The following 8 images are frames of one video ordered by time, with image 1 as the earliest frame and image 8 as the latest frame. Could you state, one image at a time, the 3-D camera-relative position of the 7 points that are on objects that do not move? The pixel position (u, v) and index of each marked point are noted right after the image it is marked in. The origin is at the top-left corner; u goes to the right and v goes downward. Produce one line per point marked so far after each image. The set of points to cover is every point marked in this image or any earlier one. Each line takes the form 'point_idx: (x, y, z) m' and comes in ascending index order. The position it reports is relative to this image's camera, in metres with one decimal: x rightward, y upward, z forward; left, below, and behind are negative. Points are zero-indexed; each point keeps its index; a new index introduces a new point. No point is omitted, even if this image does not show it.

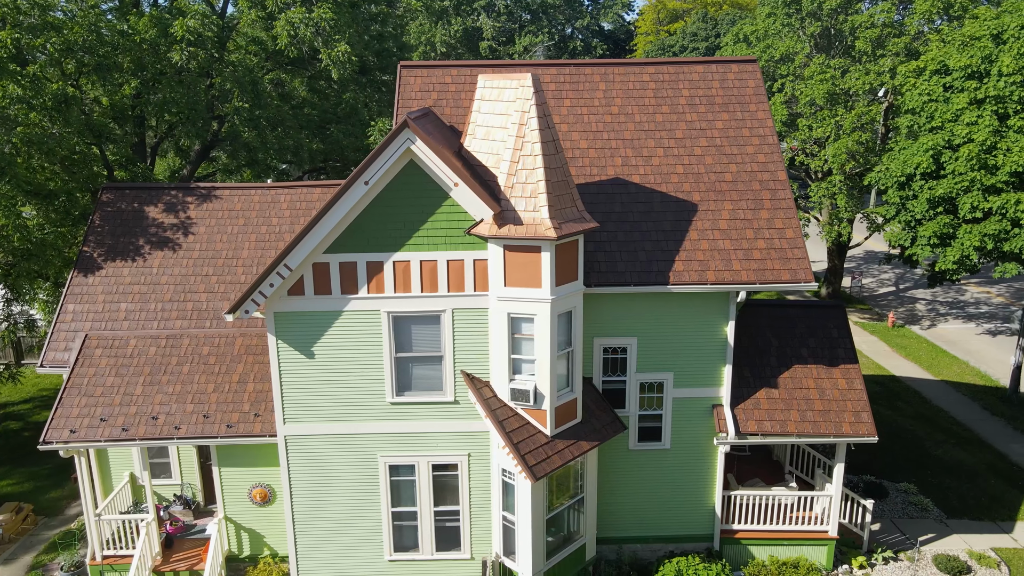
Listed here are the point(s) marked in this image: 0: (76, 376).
0: (-9.2, -1.9, +15.5) m
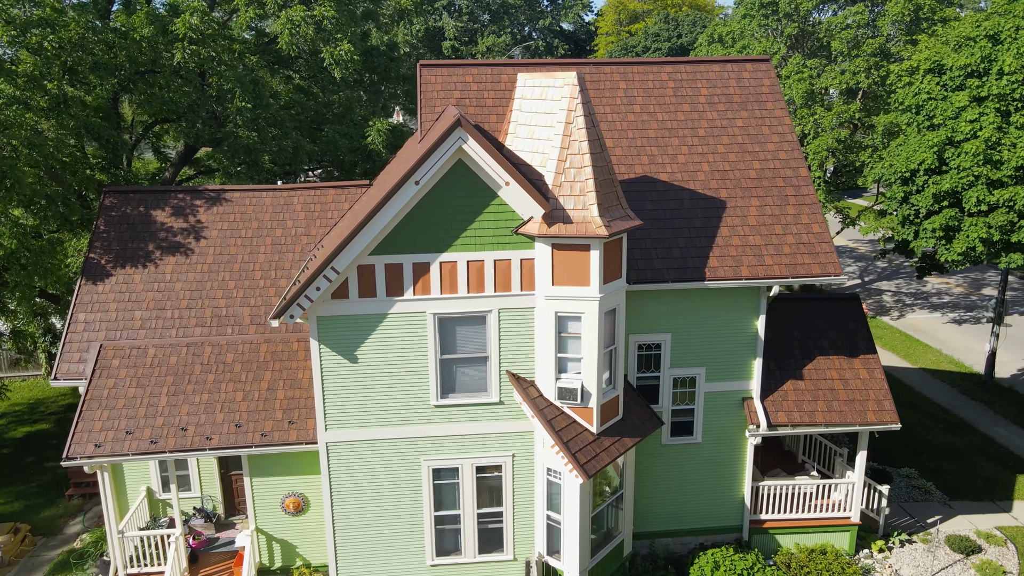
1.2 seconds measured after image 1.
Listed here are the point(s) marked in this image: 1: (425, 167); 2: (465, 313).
0: (-8.4, -2.0, +14.8) m
1: (-1.4, +2.0, +12.3) m
2: (-0.8, -0.4, +13.4) m
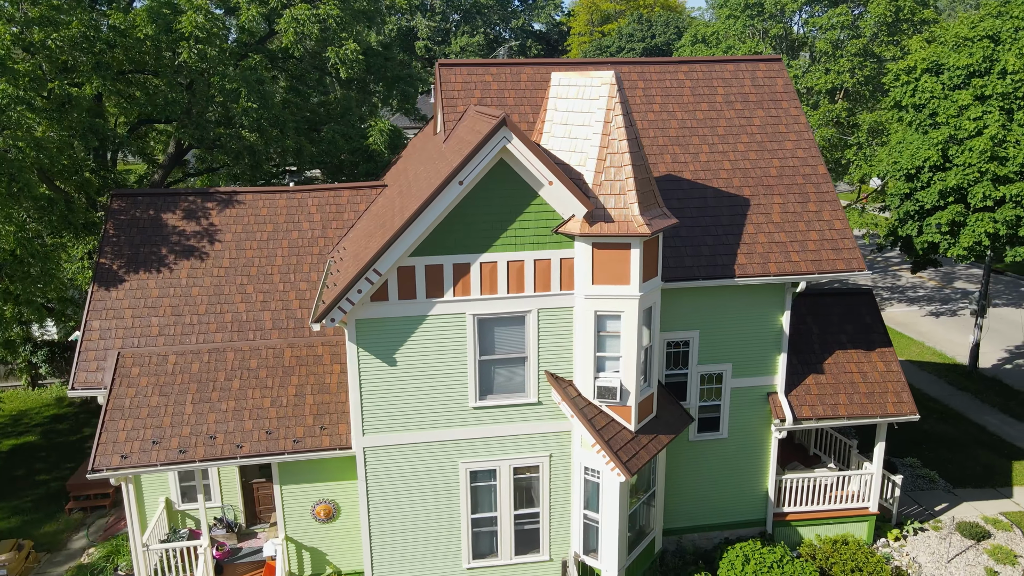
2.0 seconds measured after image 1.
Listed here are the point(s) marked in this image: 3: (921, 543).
0: (-7.7, -2.1, +14.4) m
1: (-0.7, +2.0, +12.2) m
2: (-0.1, -0.5, +13.3) m
3: (+9.9, -6.2, +17.8) m
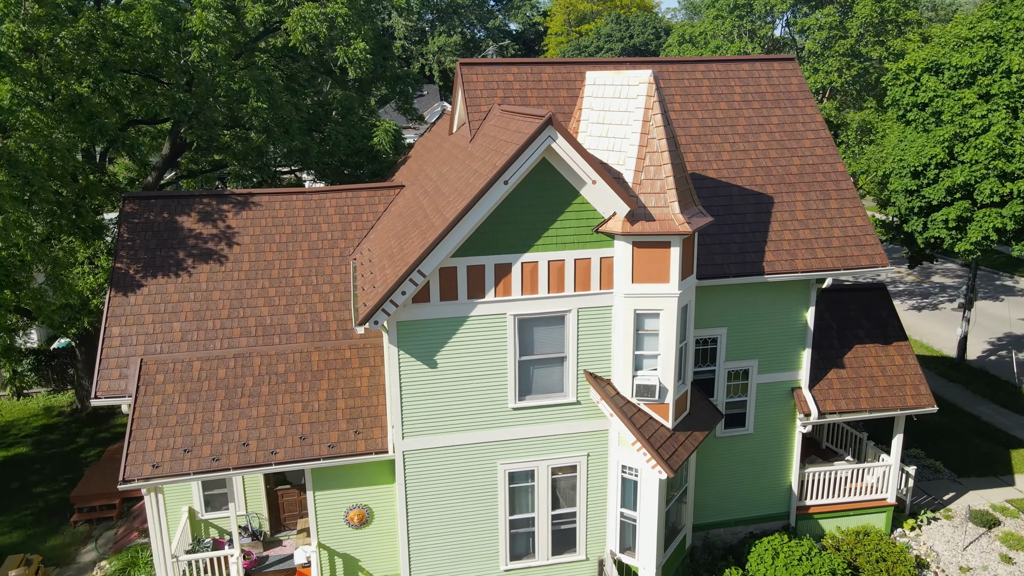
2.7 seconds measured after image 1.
0: (-7.0, -2.2, +14.0) m
1: (0.0, +2.0, +12.1) m
2: (+0.6, -0.5, +13.3) m
3: (+10.5, -6.0, +18.2) m
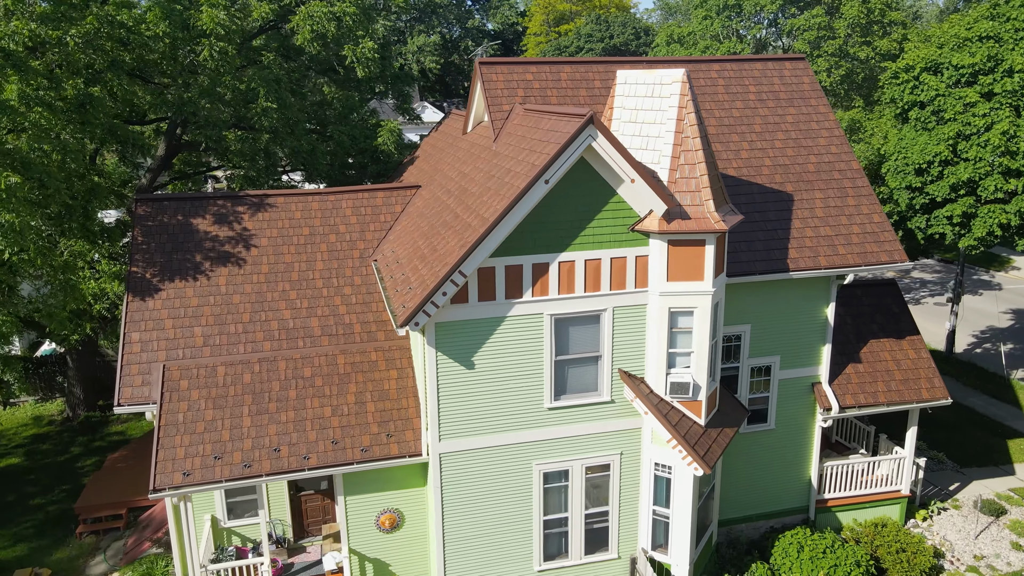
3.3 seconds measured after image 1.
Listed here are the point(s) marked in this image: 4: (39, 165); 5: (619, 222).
0: (-6.4, -2.3, +13.7) m
1: (+0.7, +2.0, +12.1) m
2: (+1.2, -0.4, +13.3) m
3: (+11.0, -5.9, +18.6) m
4: (-9.6, +2.5, +15.0) m
5: (+1.9, +1.2, +13.0) m
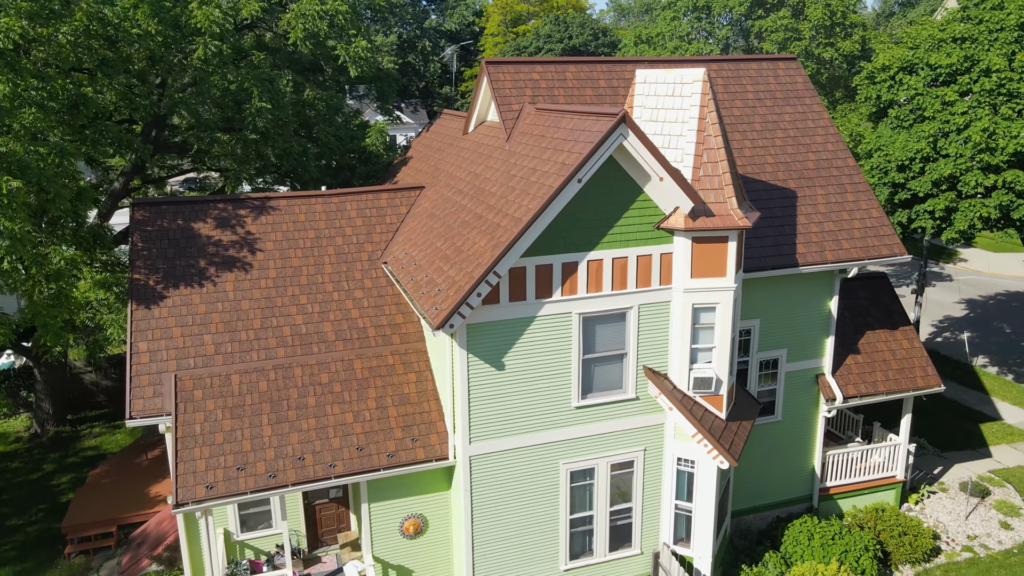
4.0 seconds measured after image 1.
0: (-5.9, -2.4, +13.2) m
1: (+1.2, +2.0, +12.1) m
2: (+1.7, -0.4, +13.3) m
3: (+11.2, -5.7, +19.4) m
4: (-9.3, +2.3, +14.3) m
5: (+2.4, +1.2, +13.1) m
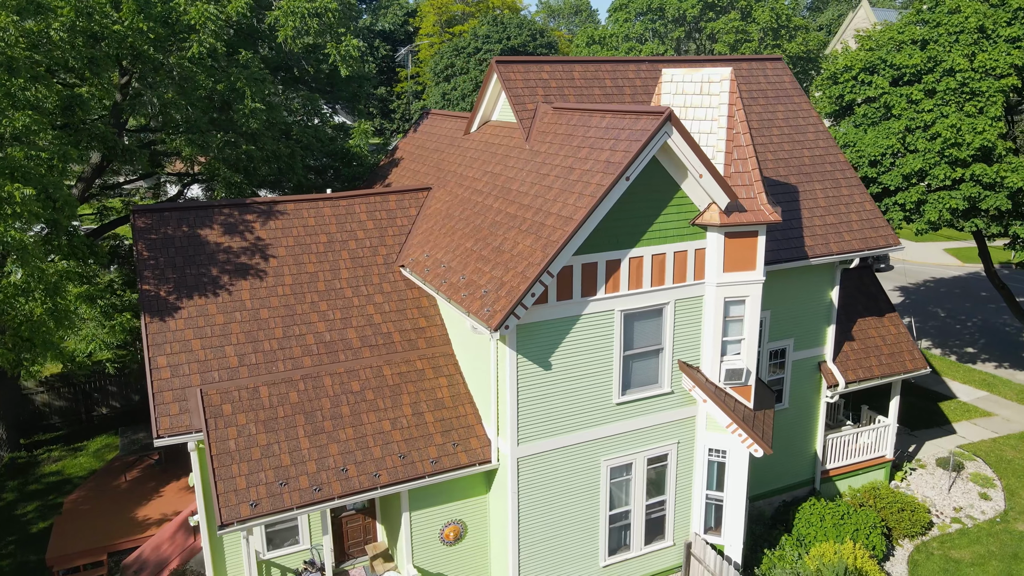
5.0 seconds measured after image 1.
0: (-5.0, -2.6, +12.5) m
1: (+2.0, +2.1, +12.2) m
2: (+2.5, -0.3, +13.5) m
3: (+11.4, -5.4, +20.5) m
4: (-8.6, +2.0, +13.3) m
5: (+3.1, +1.3, +13.3) m
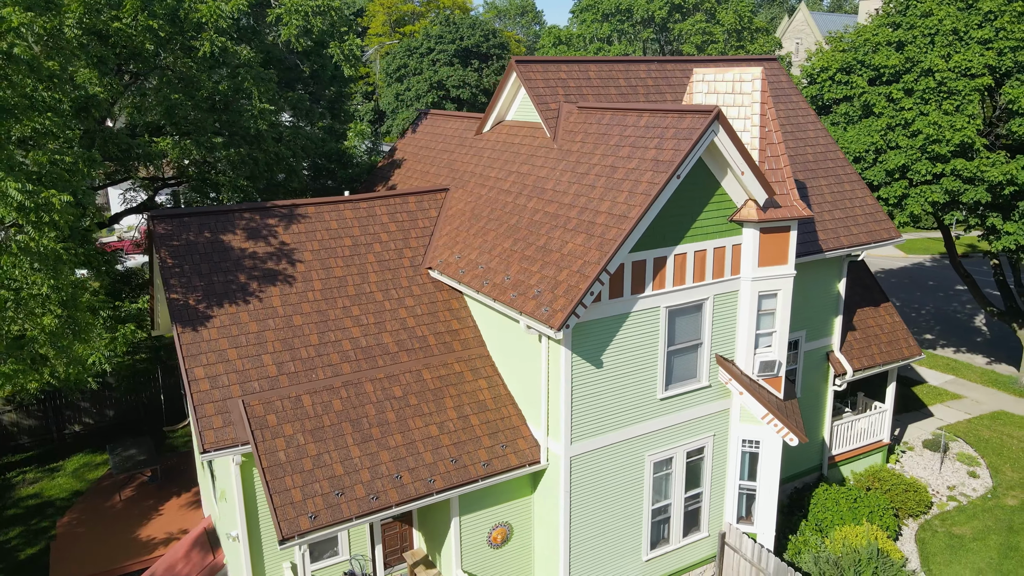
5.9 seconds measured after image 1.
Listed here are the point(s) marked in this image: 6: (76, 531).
0: (-4.0, -2.7, +12.1) m
1: (+2.9, +2.1, +12.4) m
2: (+3.3, -0.3, +13.7) m
3: (+11.7, -5.1, +21.5) m
4: (-7.8, +1.8, +12.5) m
5: (+3.9, +1.4, +13.6) m
6: (-11.1, -6.2, +18.8) m
